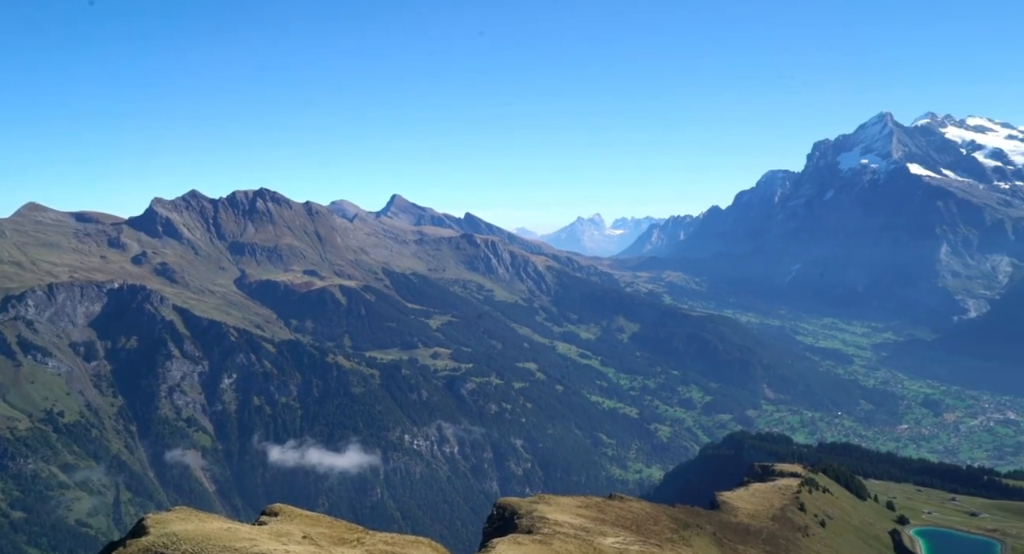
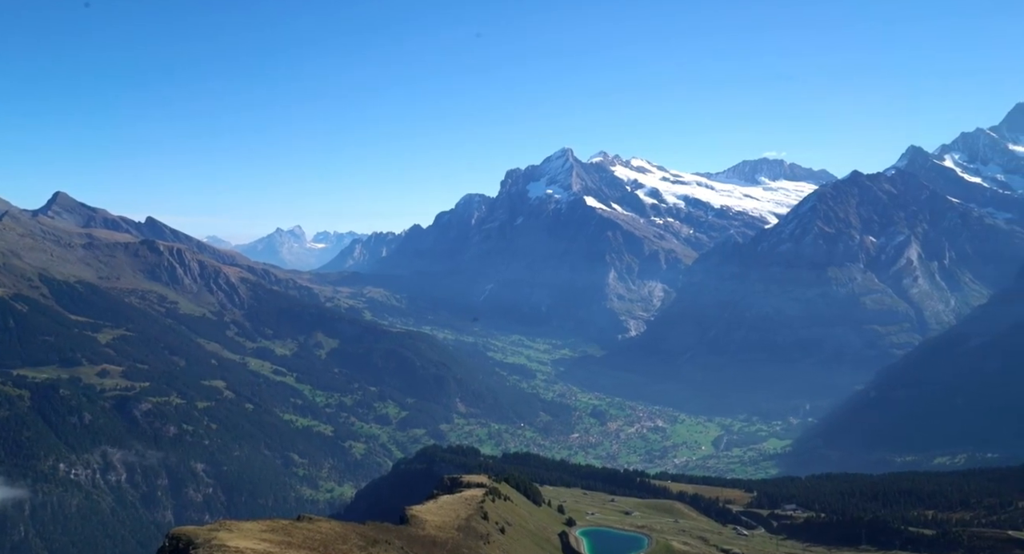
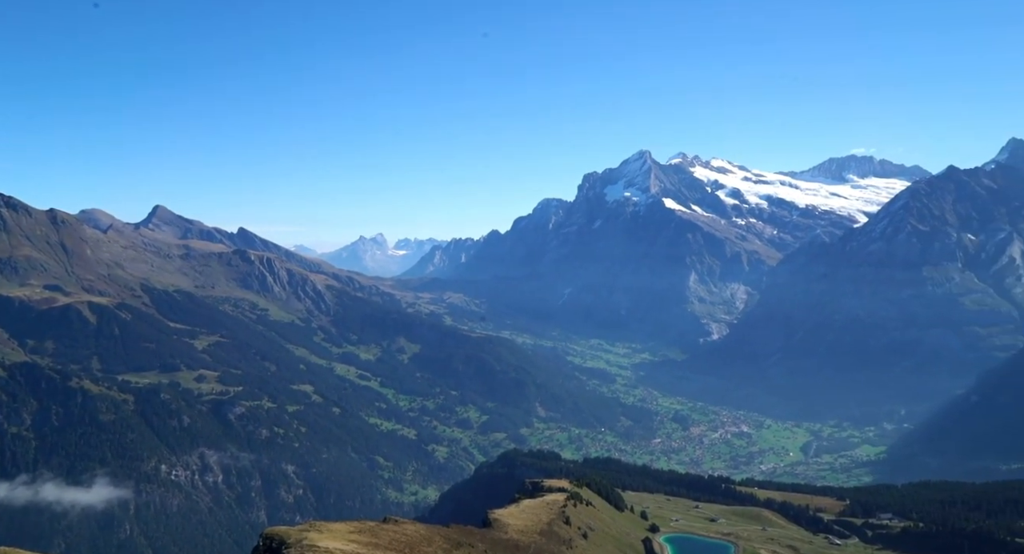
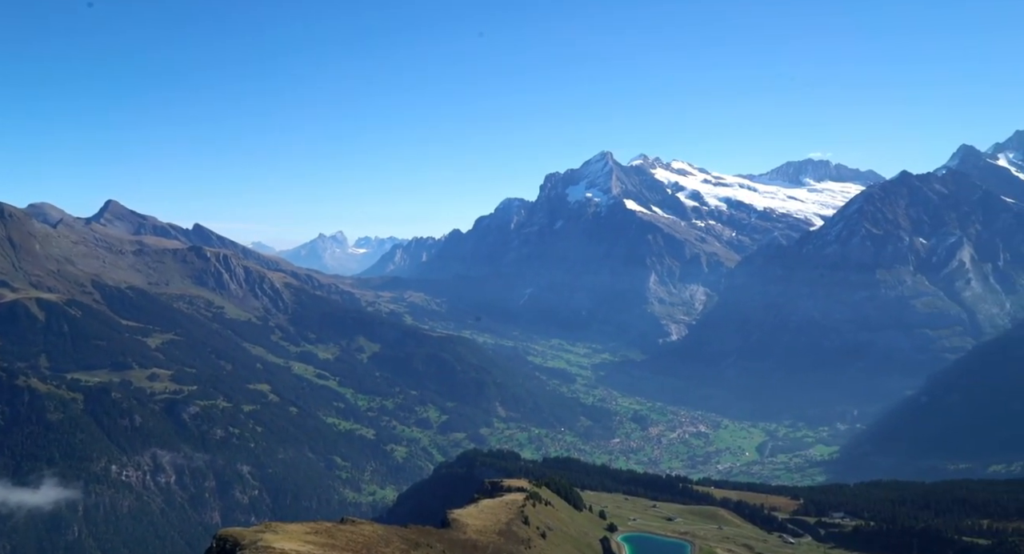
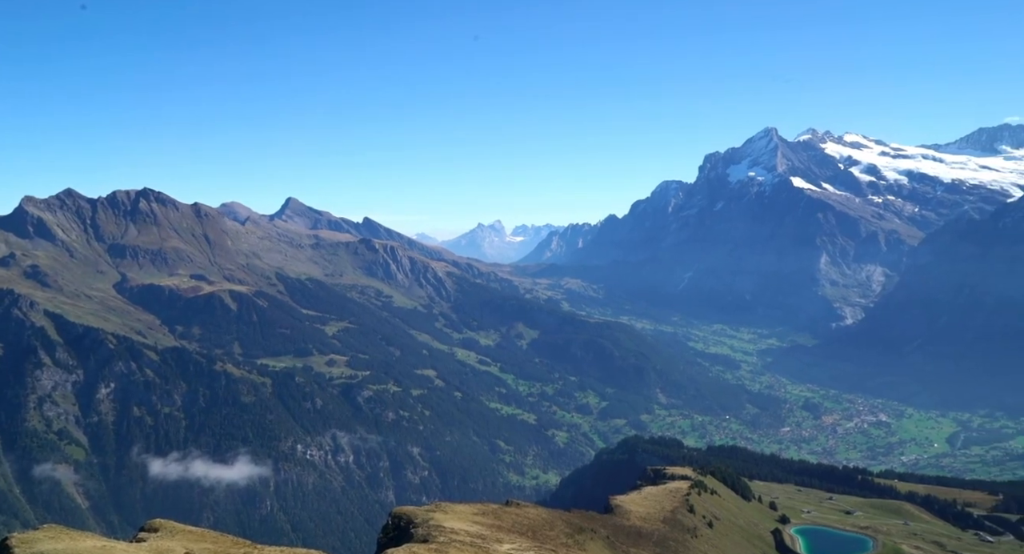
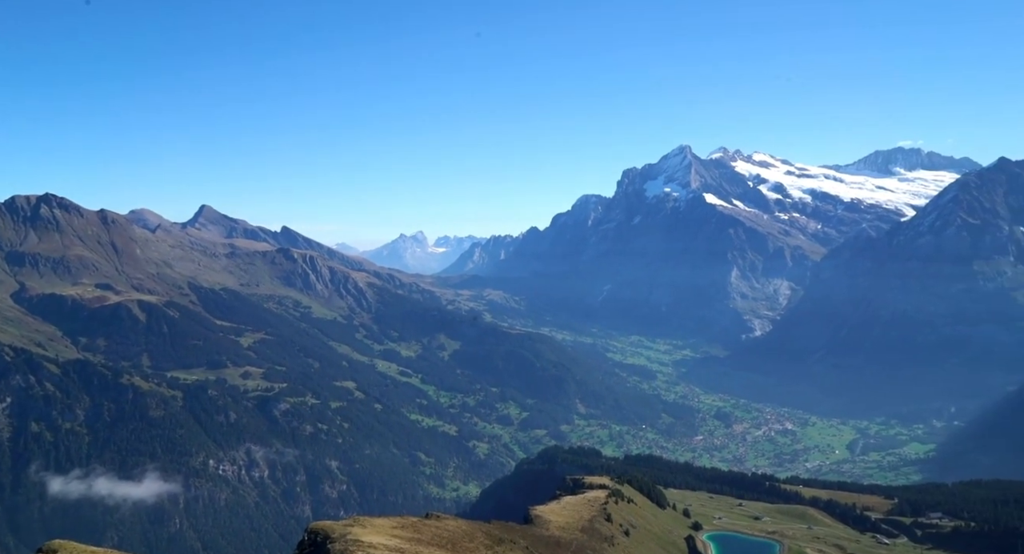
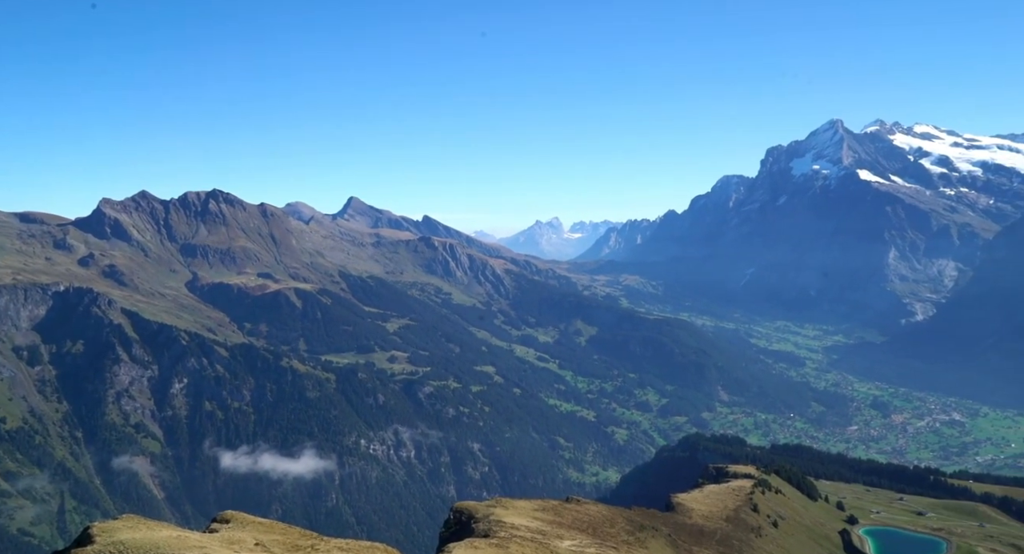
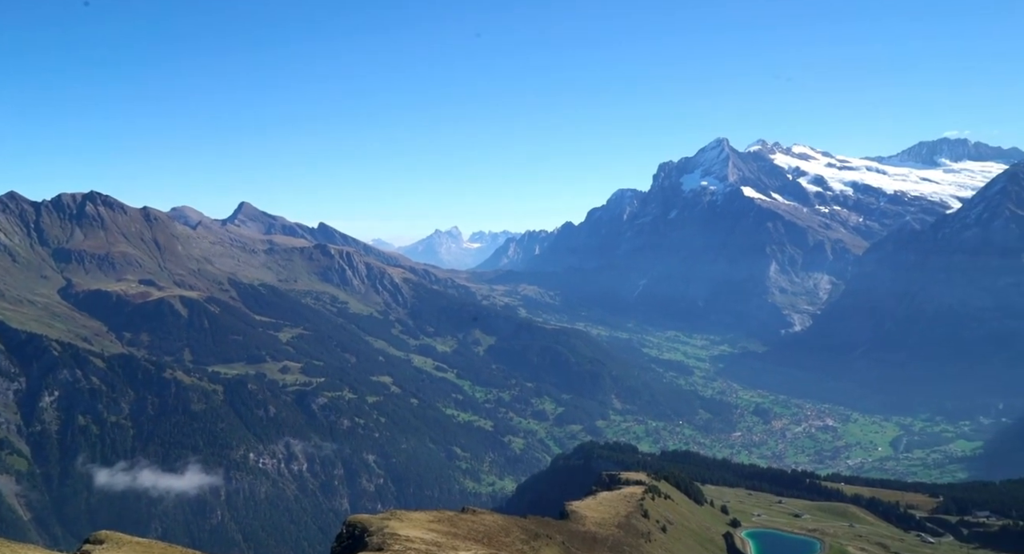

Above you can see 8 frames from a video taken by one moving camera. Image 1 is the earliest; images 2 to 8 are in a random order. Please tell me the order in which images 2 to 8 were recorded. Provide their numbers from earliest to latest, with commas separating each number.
7, 5, 8, 6, 3, 4, 2
